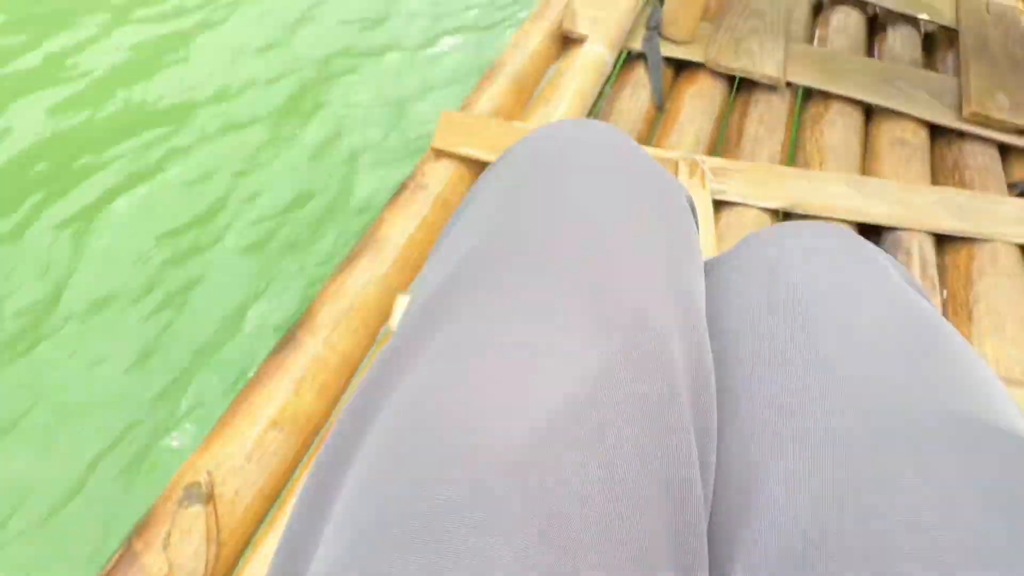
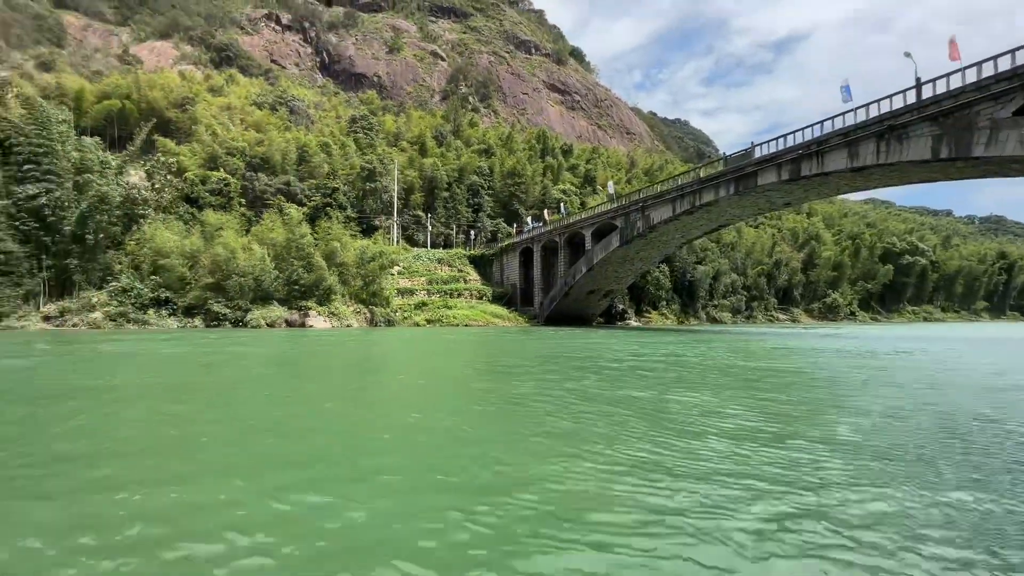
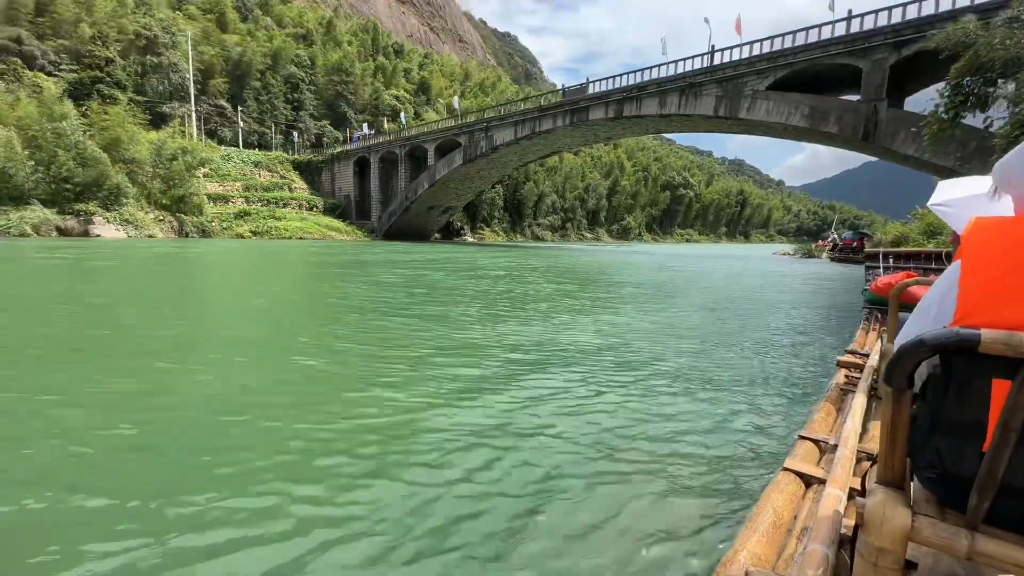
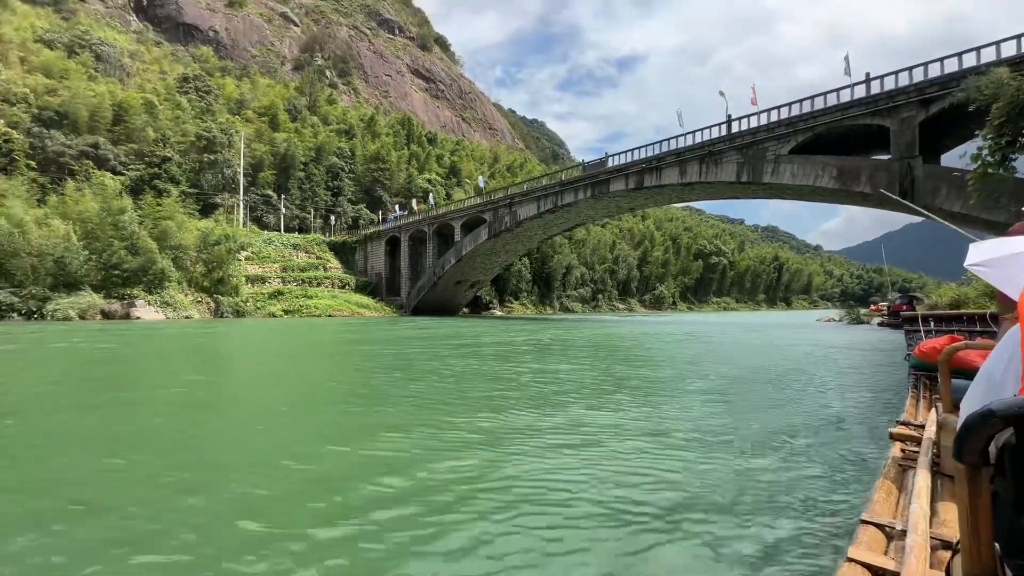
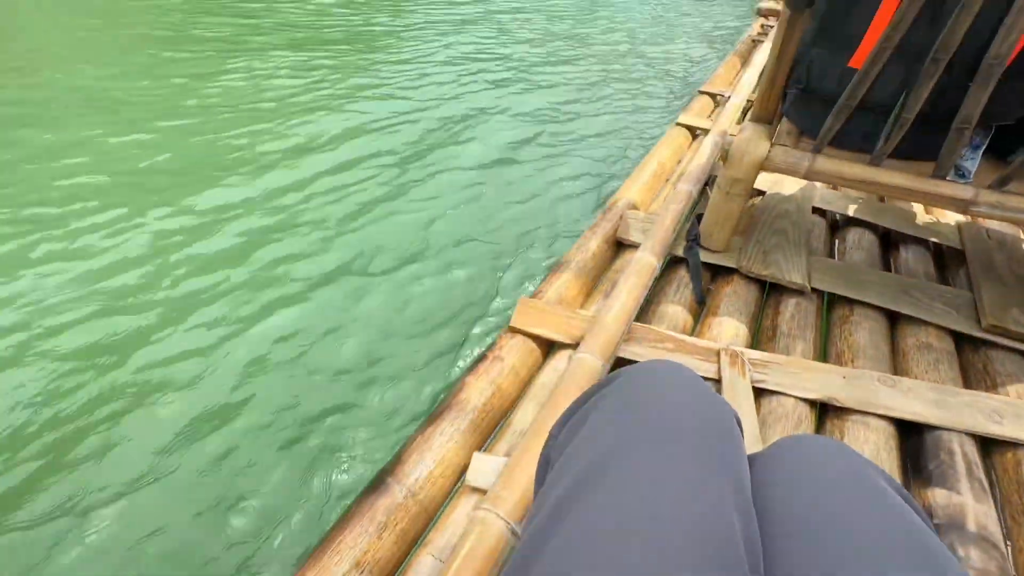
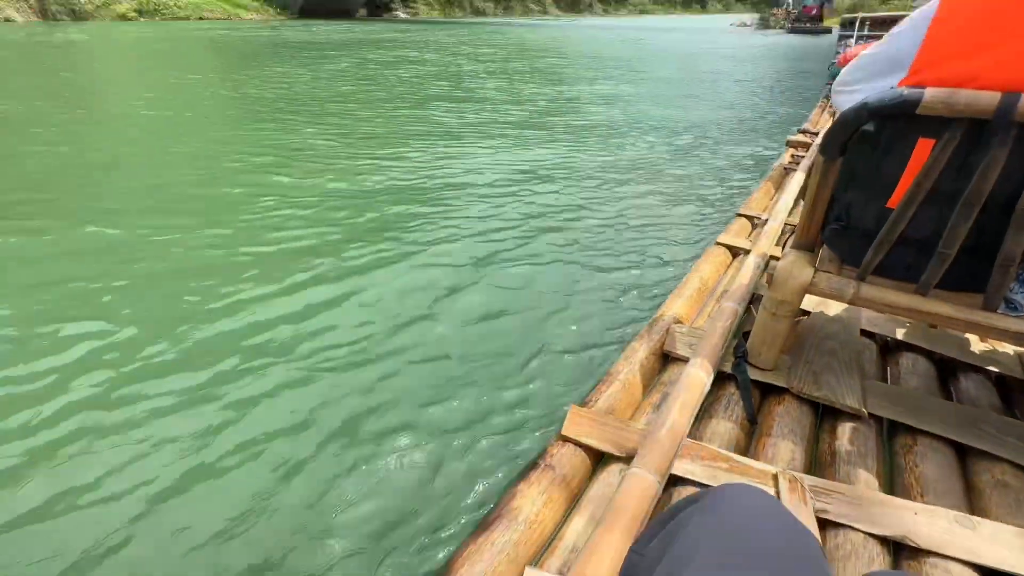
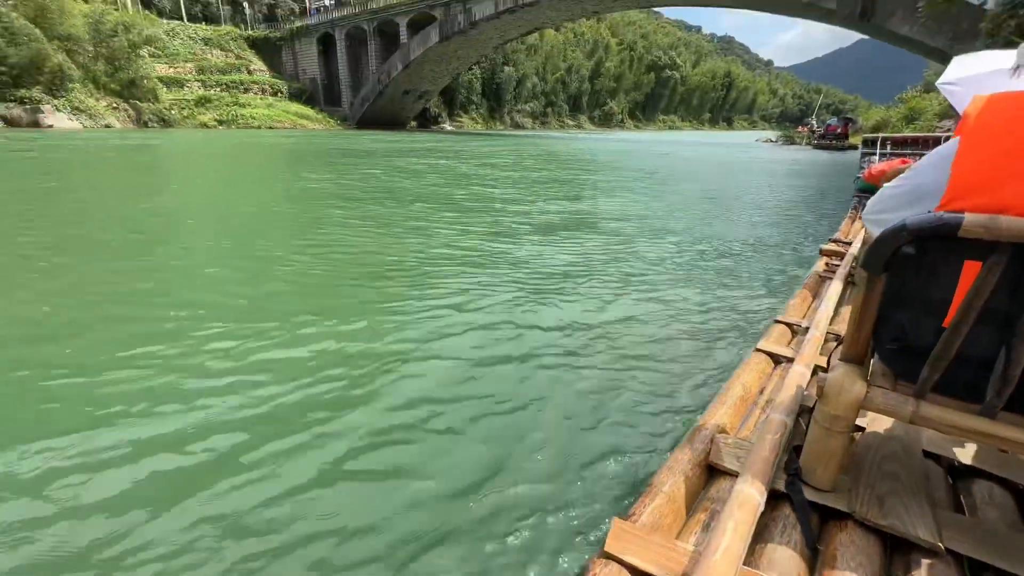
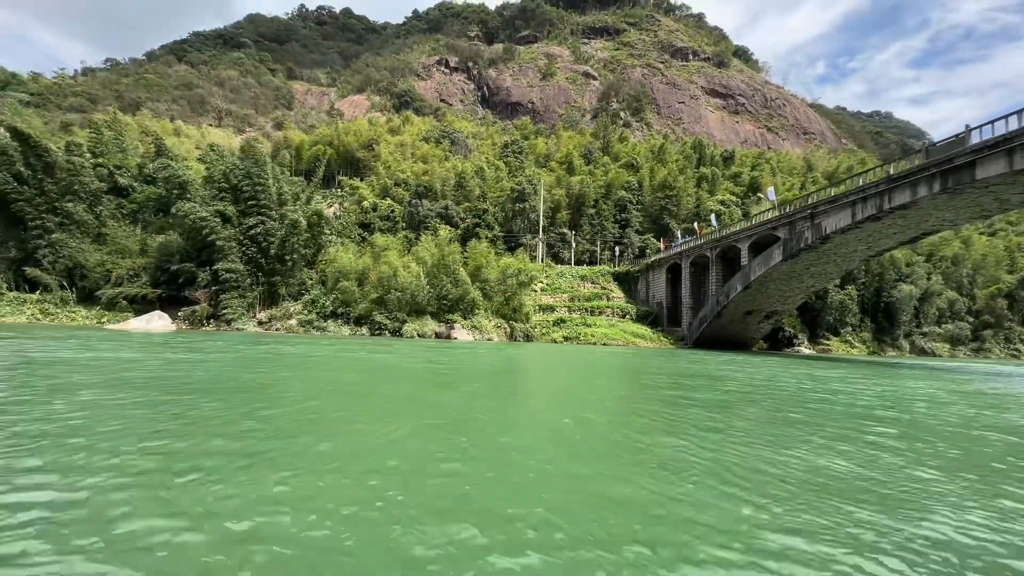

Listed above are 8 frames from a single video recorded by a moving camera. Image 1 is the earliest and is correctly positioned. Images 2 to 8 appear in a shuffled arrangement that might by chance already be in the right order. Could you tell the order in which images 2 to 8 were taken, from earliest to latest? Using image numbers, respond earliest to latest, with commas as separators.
5, 6, 7, 3, 4, 2, 8
